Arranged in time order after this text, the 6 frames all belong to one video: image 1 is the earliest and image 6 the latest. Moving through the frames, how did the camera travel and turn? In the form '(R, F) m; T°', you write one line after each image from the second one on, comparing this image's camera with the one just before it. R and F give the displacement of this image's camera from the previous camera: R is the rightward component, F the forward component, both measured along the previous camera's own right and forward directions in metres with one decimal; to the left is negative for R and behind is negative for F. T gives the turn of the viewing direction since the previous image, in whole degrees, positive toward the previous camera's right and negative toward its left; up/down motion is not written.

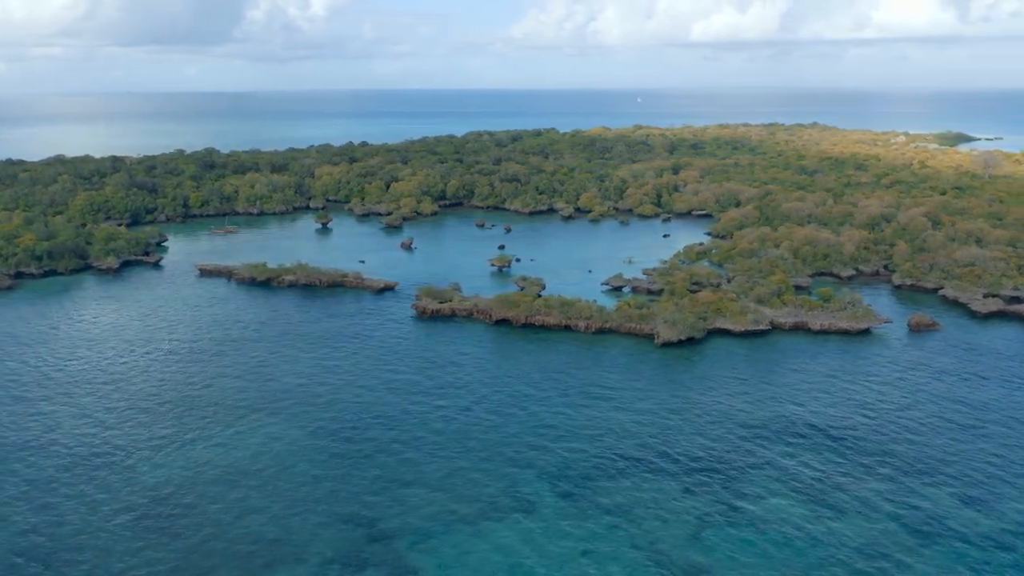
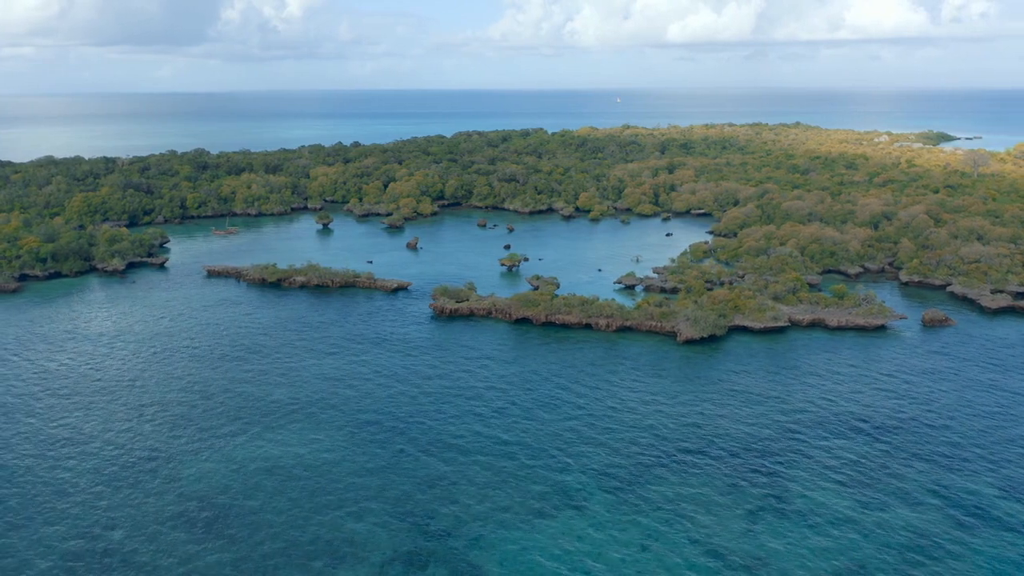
(-2.5, -0.1) m; +1°
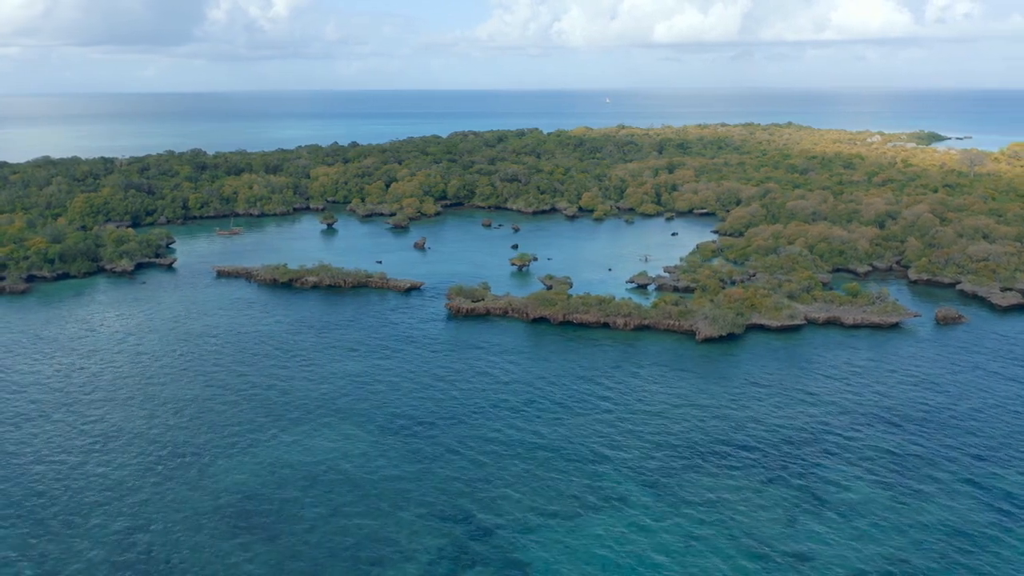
(-1.8, -0.1) m; +1°
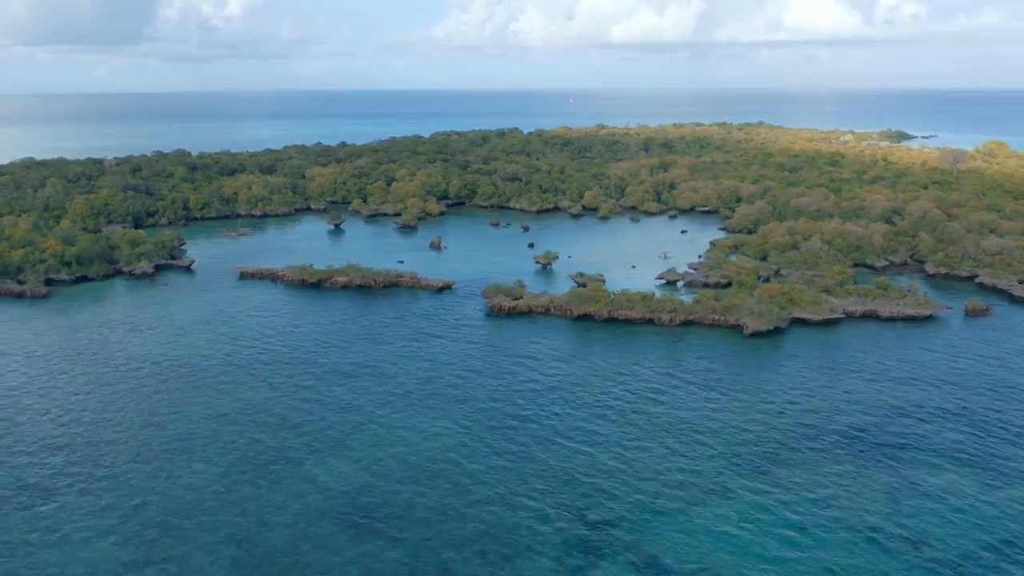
(-5.1, -0.1) m; +2°
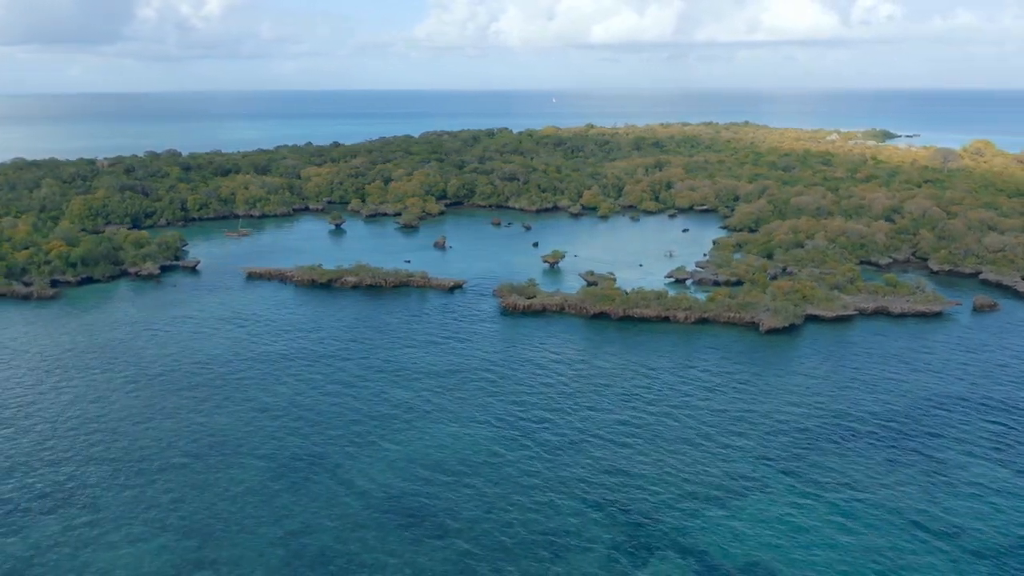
(-2.1, -0.1) m; +1°
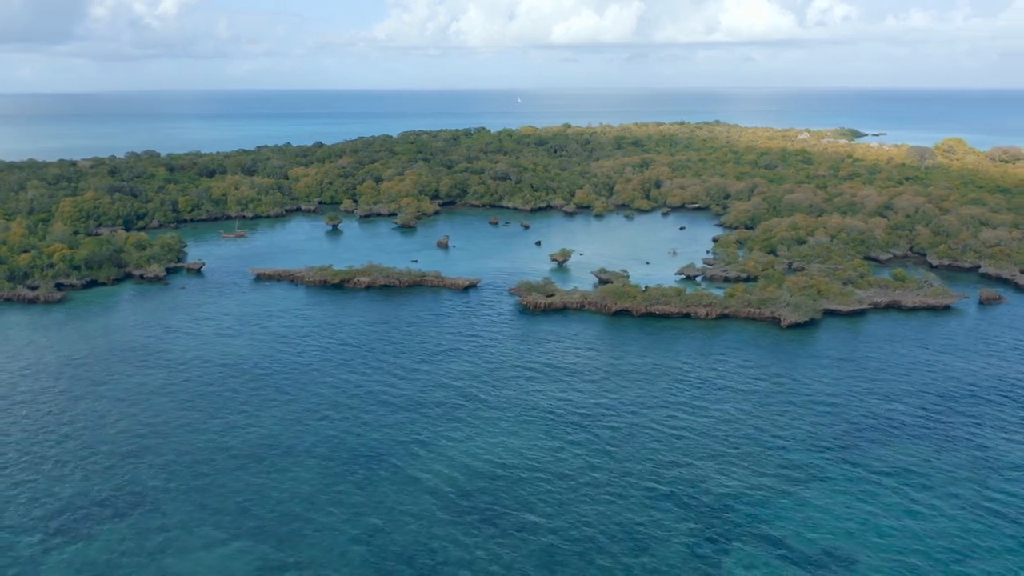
(-3.6, -0.2) m; +2°
